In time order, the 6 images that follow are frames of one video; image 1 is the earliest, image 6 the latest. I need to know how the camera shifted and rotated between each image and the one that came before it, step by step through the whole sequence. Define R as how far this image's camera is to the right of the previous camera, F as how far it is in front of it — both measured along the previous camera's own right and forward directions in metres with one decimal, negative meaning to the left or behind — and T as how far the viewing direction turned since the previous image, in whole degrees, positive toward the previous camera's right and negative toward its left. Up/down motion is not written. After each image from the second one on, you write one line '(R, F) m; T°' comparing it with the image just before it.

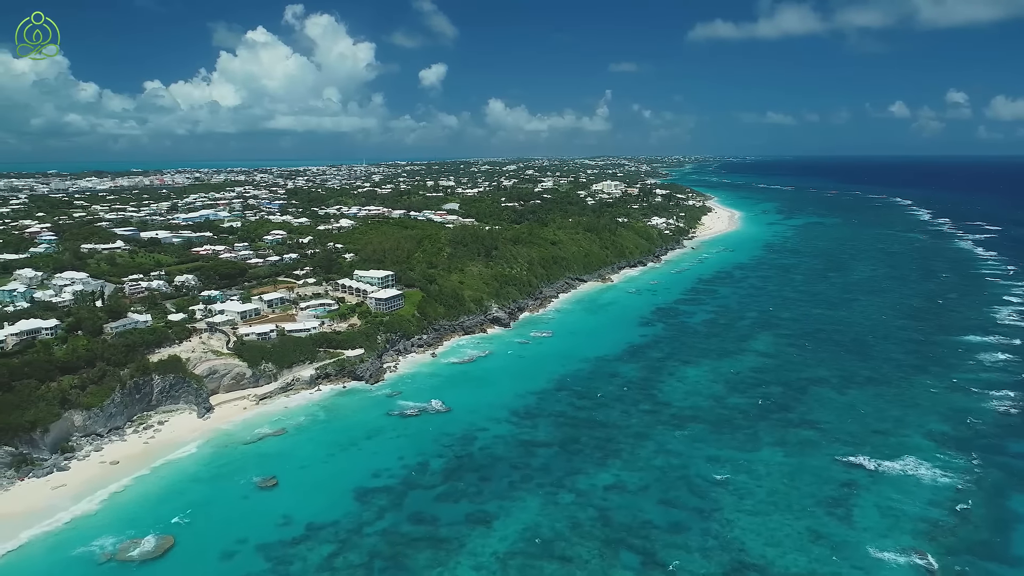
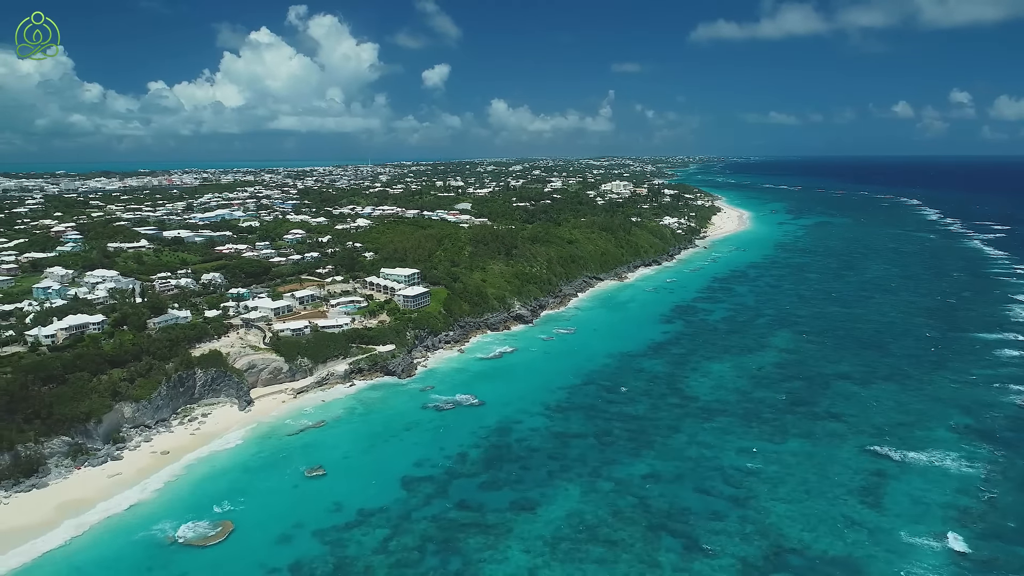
(-2.1, -1.2) m; 0°
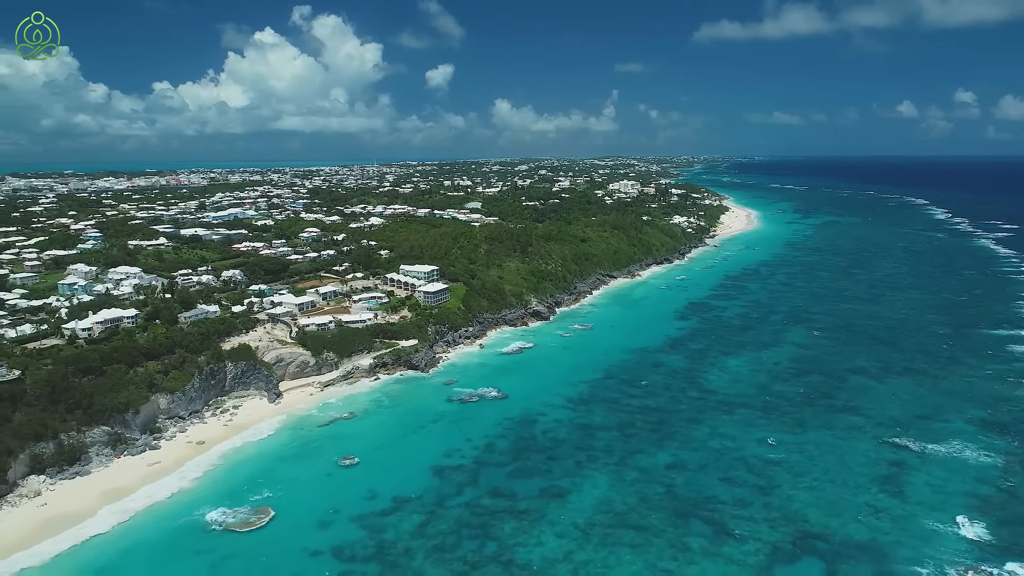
(-1.5, -0.9) m; 0°
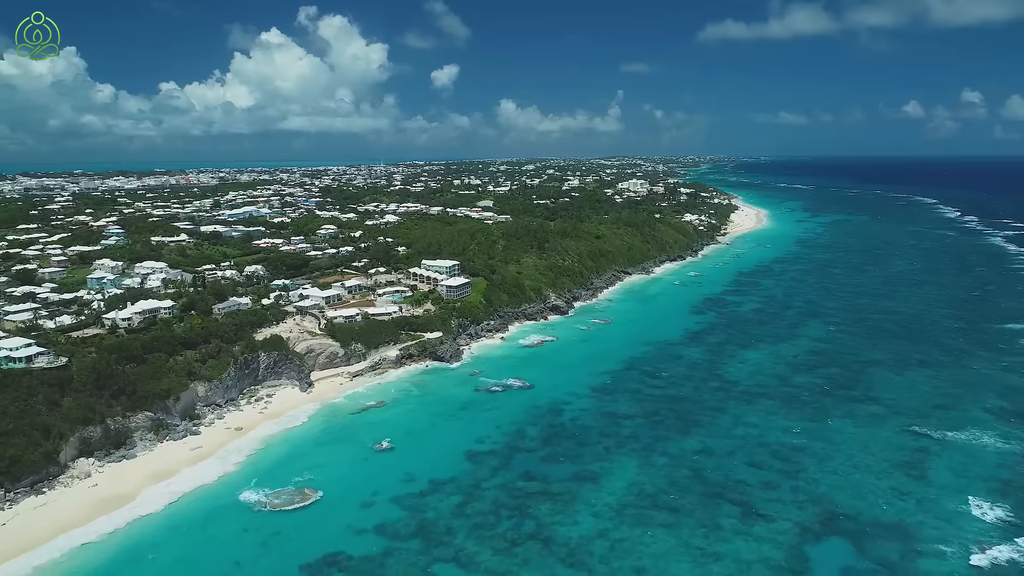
(-1.6, -1.1) m; 0°
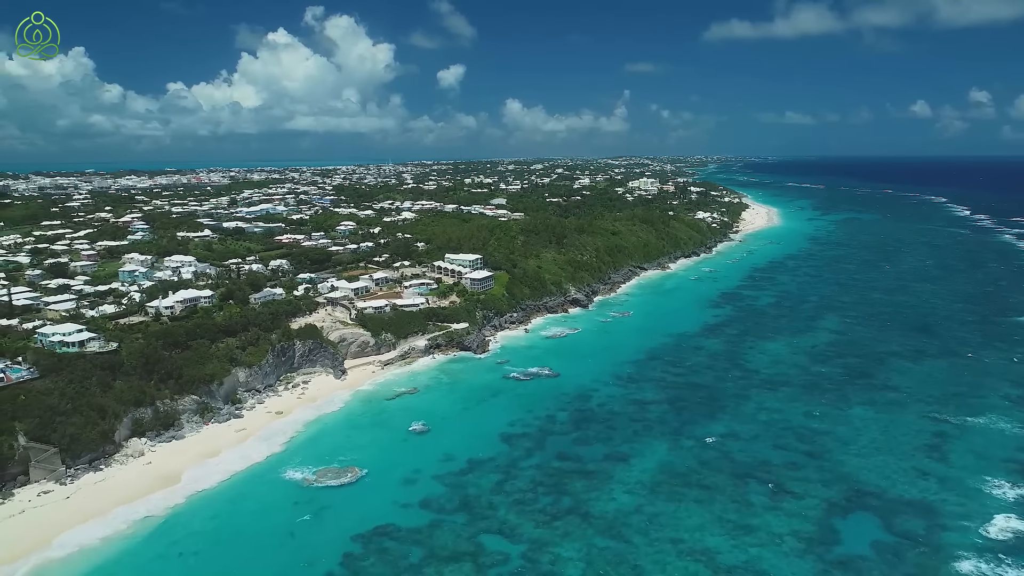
(-1.7, -1.4) m; -1°
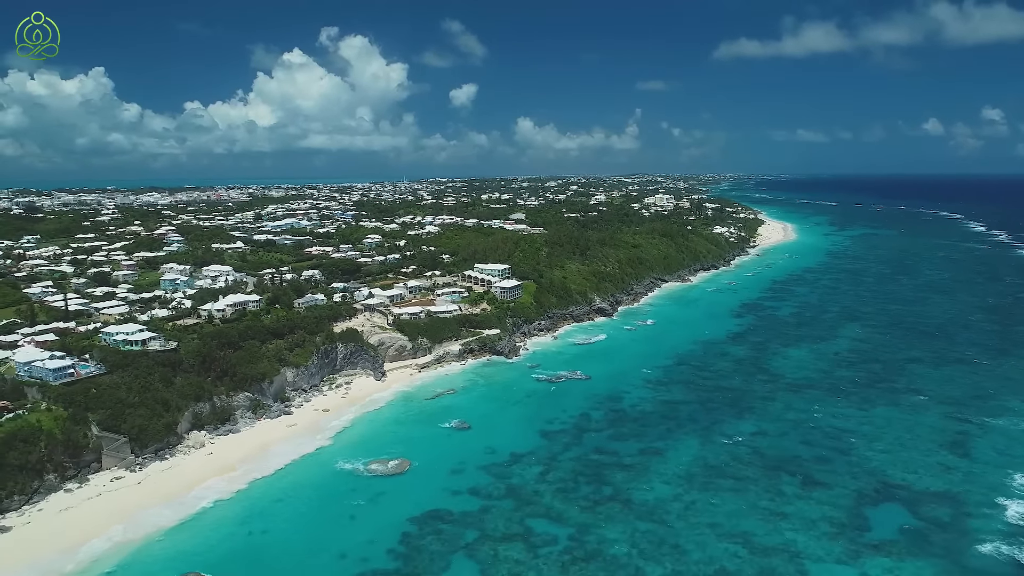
(-1.8, -2.1) m; -1°
